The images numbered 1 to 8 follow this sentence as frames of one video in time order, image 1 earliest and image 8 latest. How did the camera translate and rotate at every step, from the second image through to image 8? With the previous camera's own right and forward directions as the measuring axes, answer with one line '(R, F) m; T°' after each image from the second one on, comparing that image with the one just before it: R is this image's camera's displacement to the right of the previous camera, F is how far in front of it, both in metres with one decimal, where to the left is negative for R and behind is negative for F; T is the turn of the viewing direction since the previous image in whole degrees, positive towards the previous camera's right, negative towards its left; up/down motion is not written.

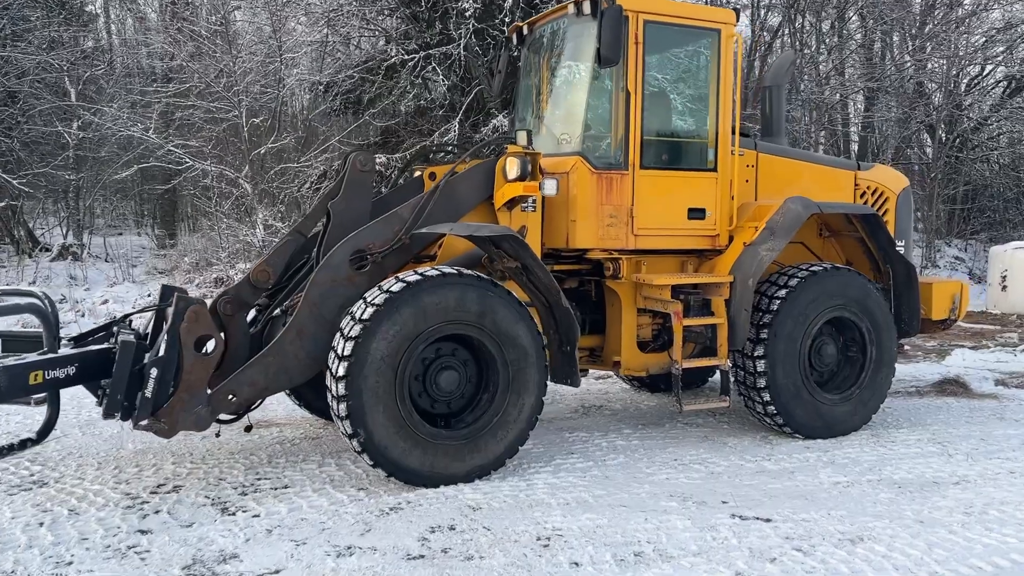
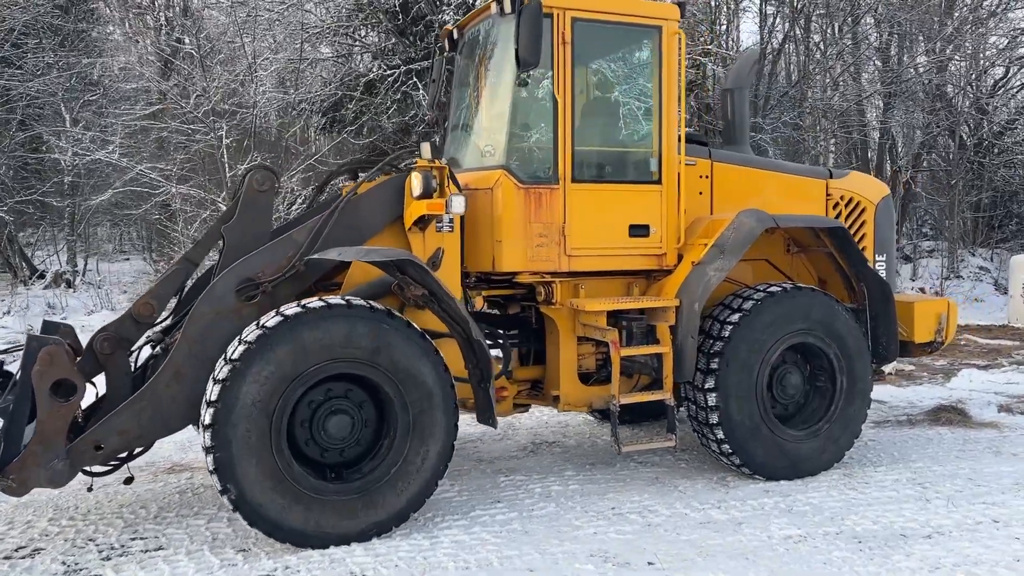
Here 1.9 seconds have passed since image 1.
(+0.6, +0.5) m; -2°
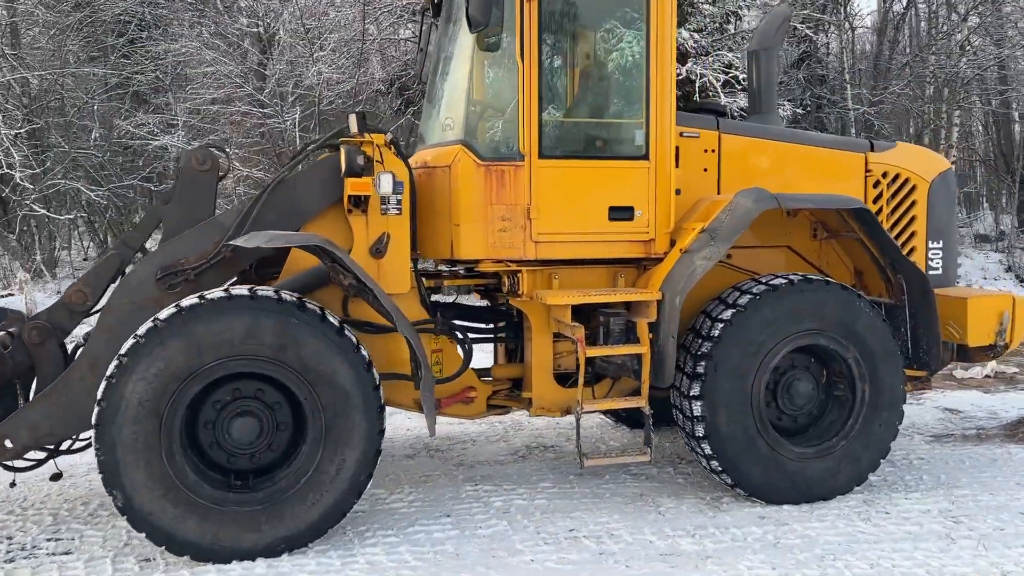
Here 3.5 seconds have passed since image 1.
(+0.7, +0.5) m; -9°
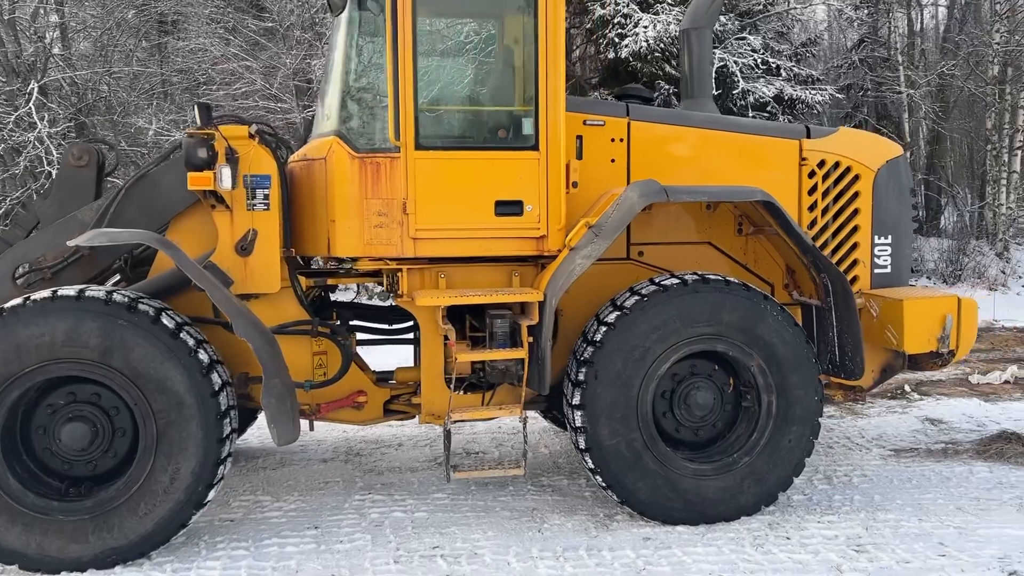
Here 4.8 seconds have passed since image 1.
(+0.9, +0.3) m; -5°
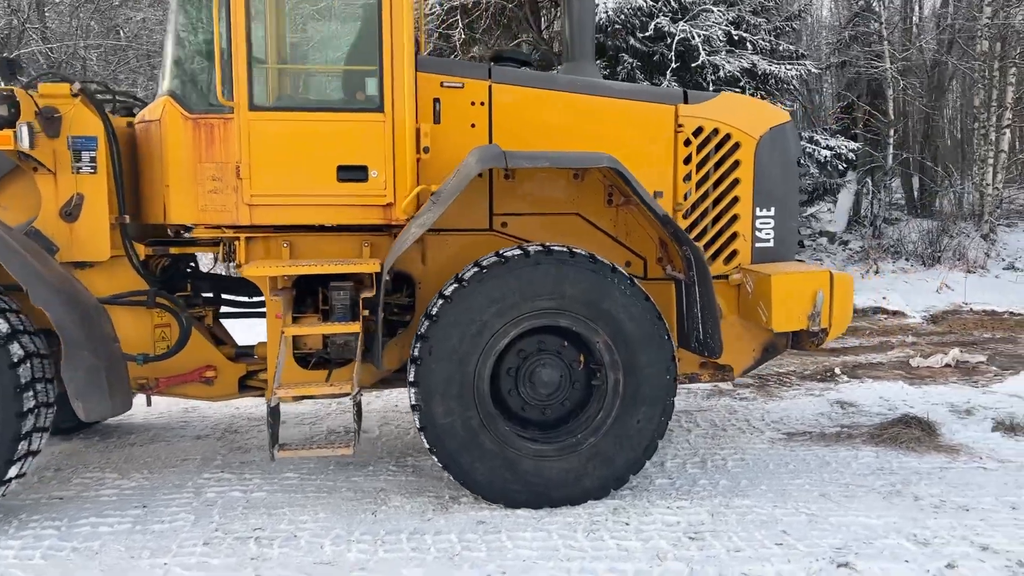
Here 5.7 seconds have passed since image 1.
(+0.7, +0.2) m; -1°
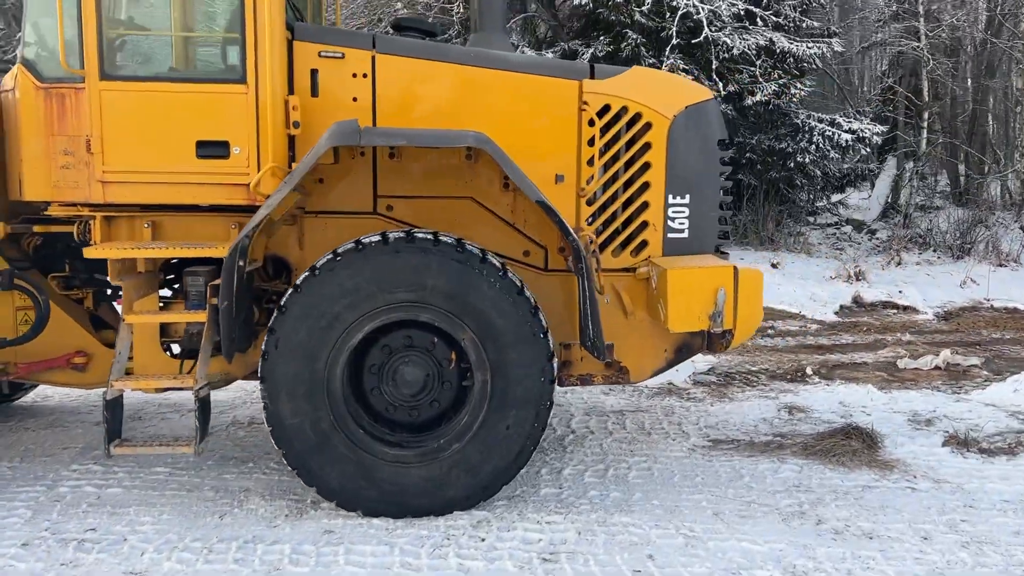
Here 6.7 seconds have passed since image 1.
(+0.7, +0.3) m; -3°
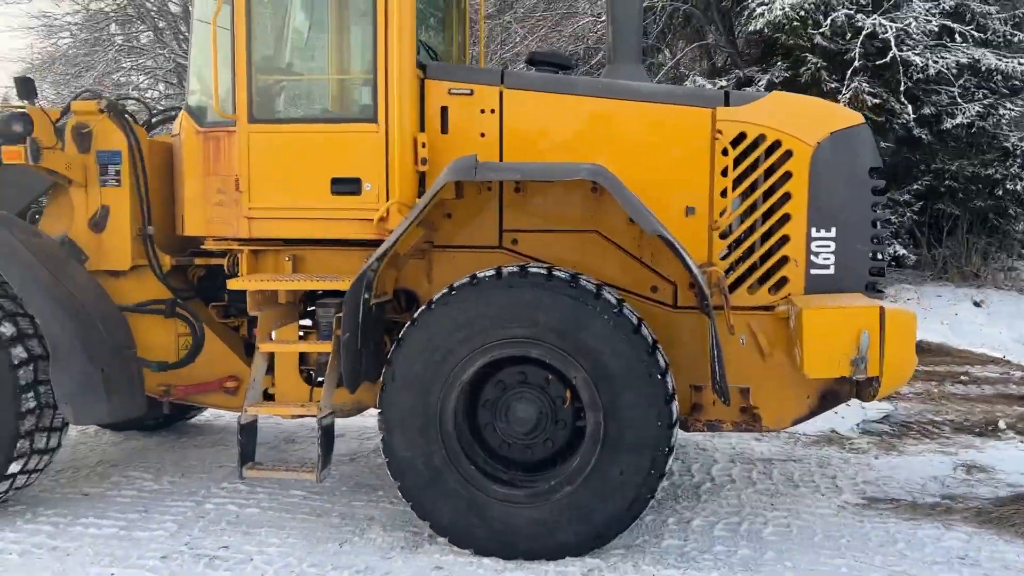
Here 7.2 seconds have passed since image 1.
(+0.2, +0.1) m; -13°
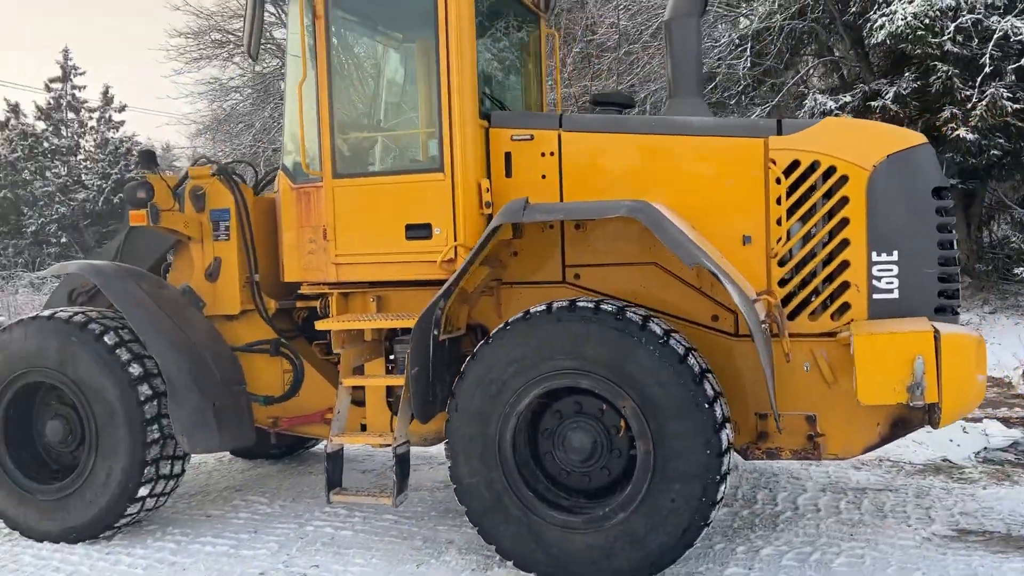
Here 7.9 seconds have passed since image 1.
(+0.4, -0.1) m; -10°
